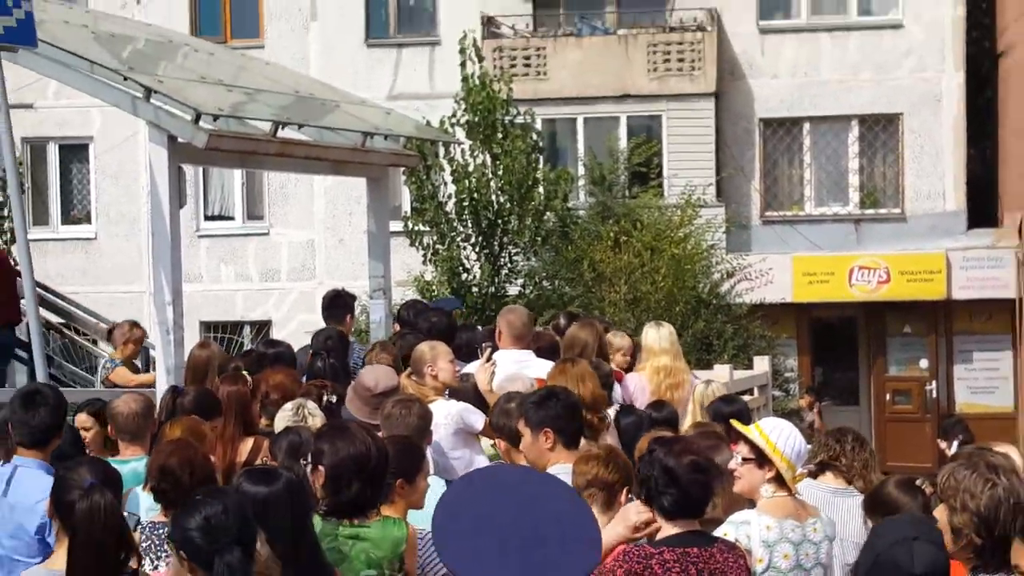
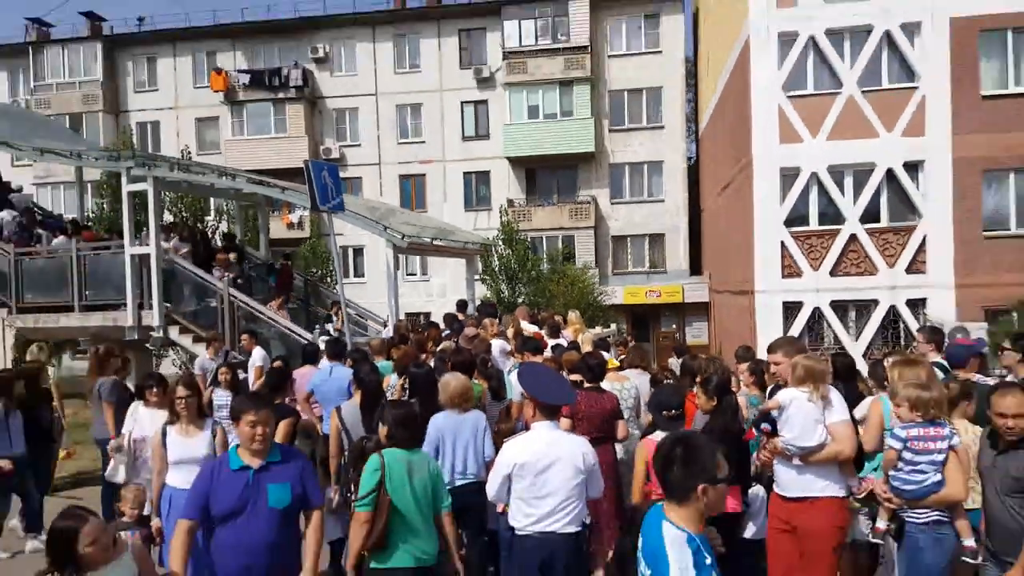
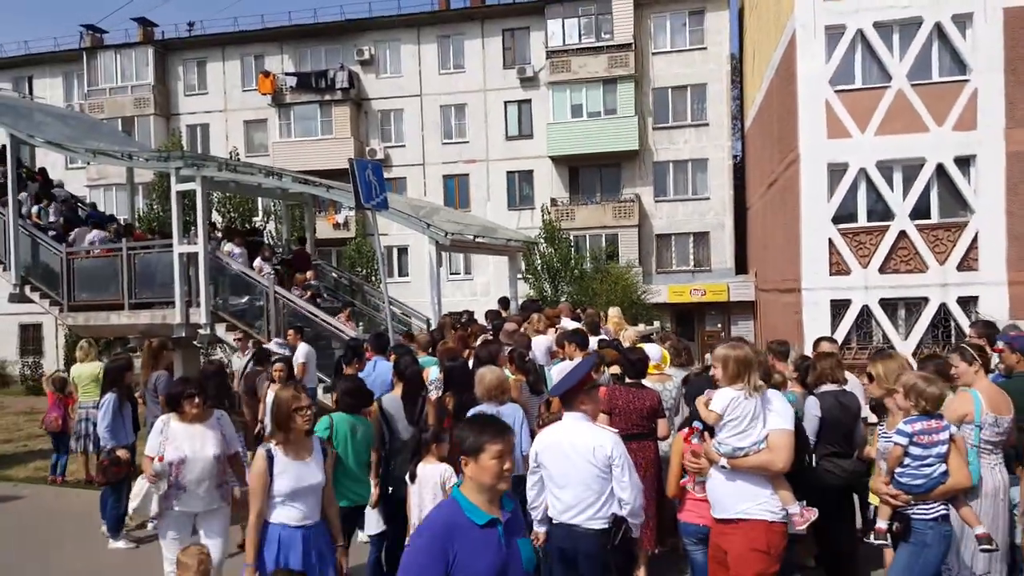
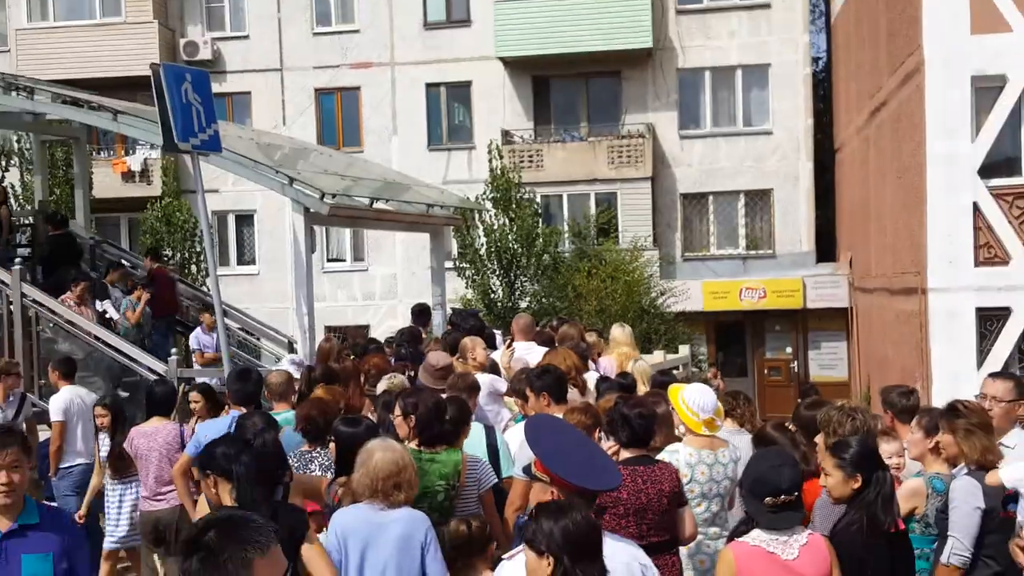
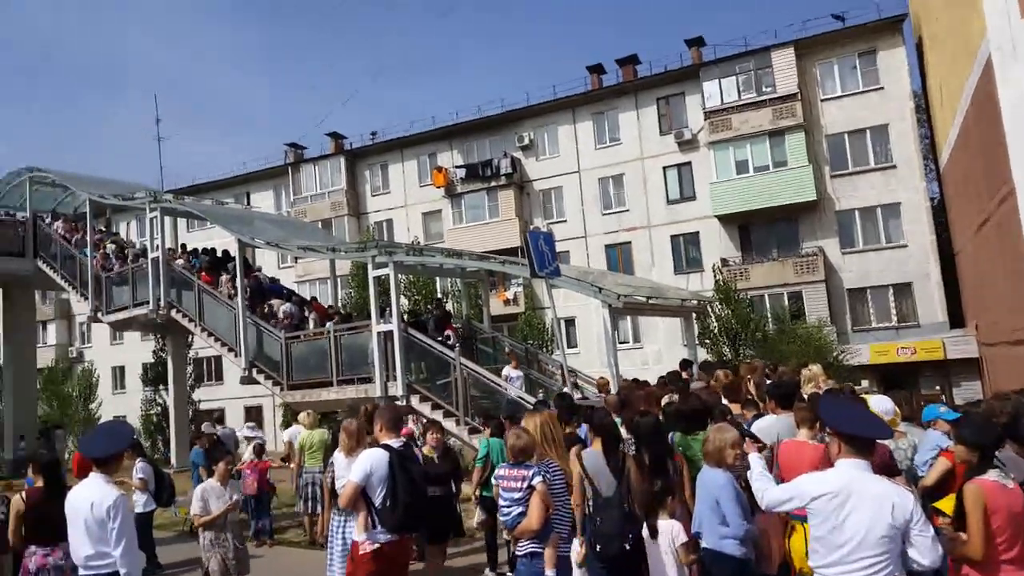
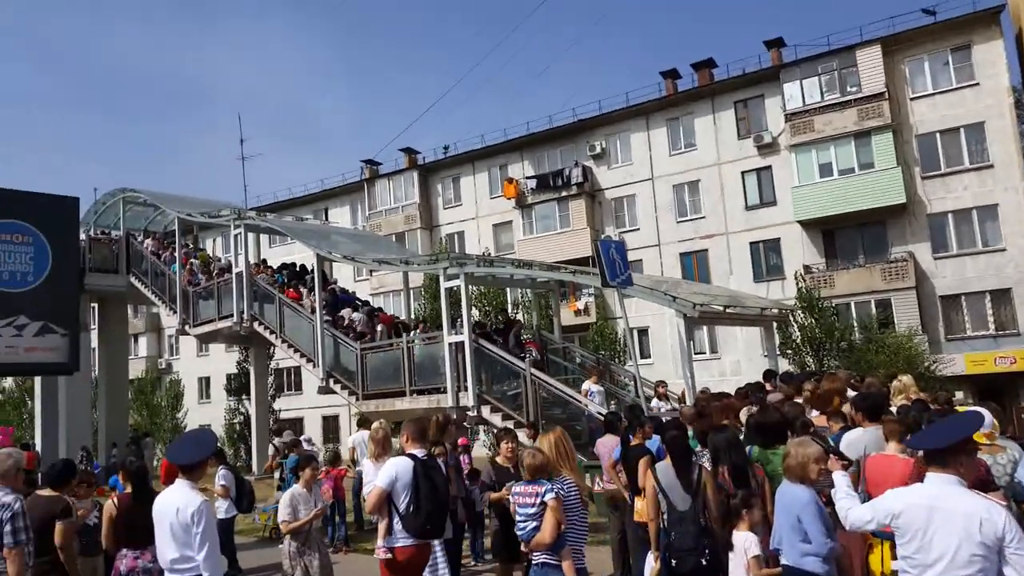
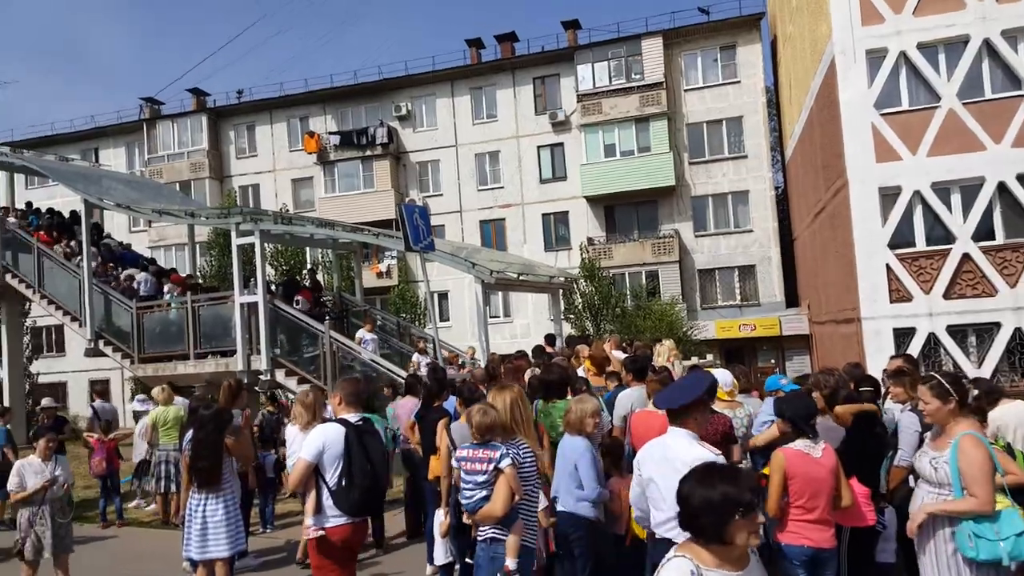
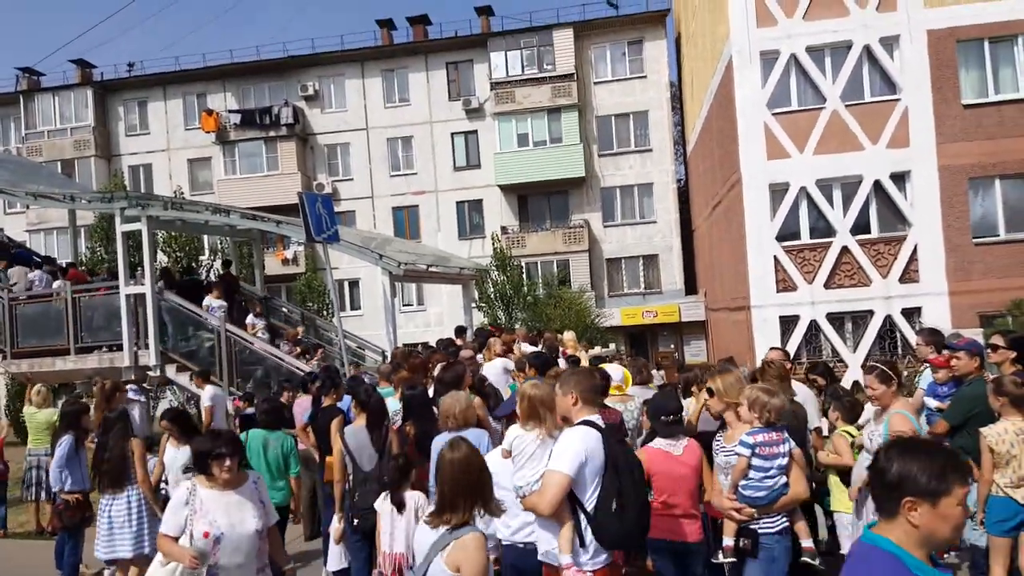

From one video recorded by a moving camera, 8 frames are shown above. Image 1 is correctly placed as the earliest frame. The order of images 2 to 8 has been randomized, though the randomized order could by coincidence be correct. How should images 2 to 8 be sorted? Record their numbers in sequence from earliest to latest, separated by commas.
4, 2, 3, 8, 7, 5, 6
